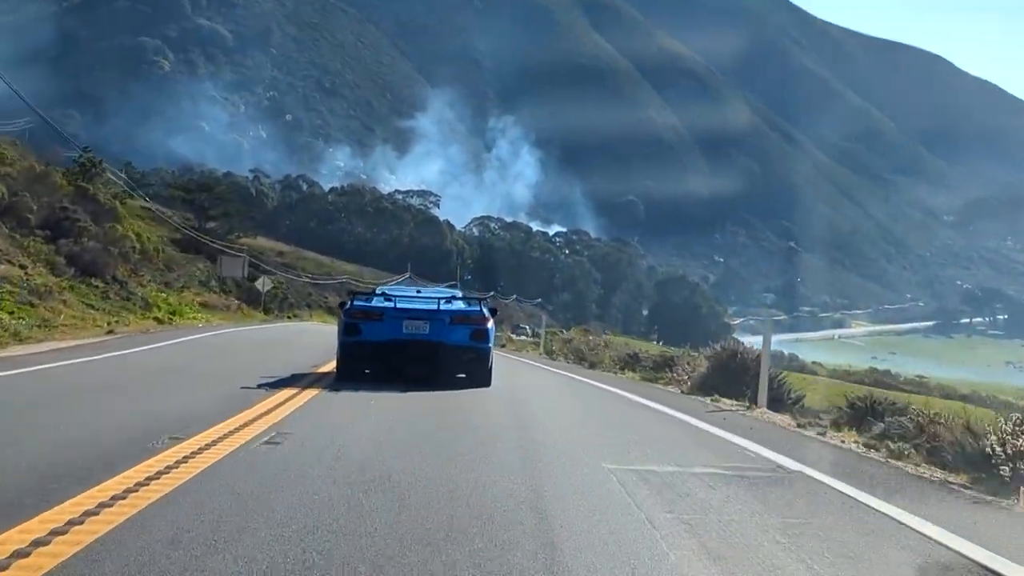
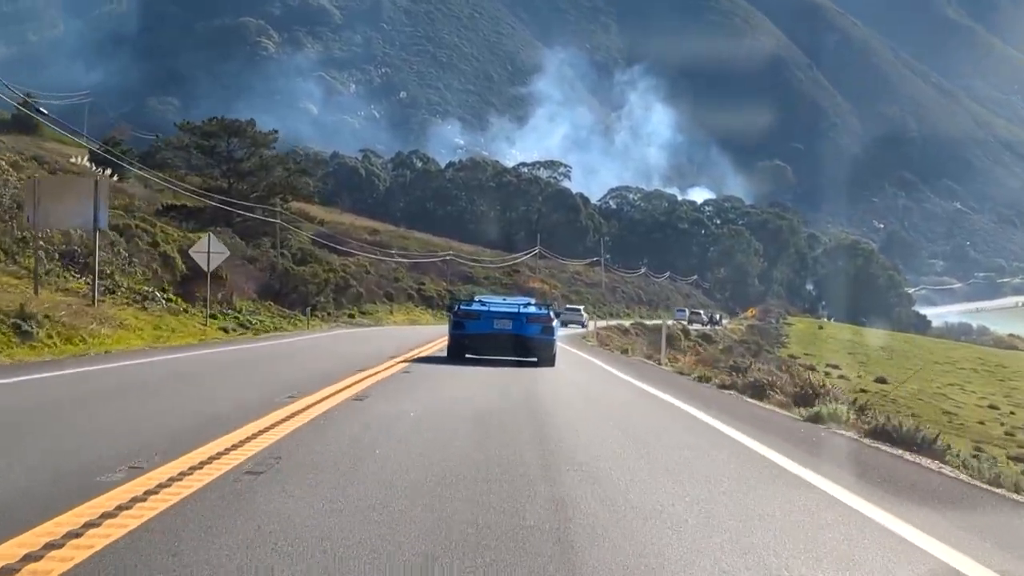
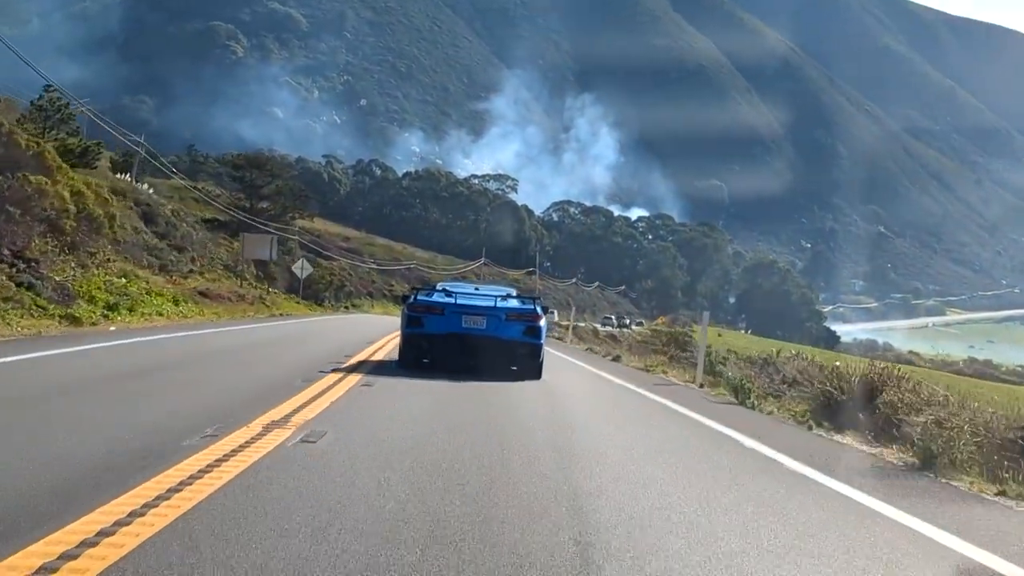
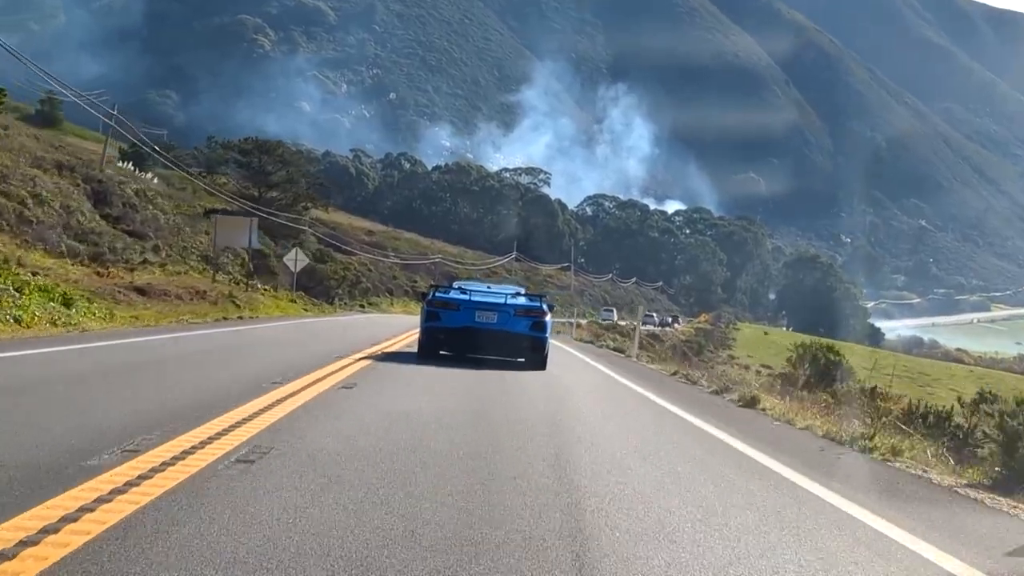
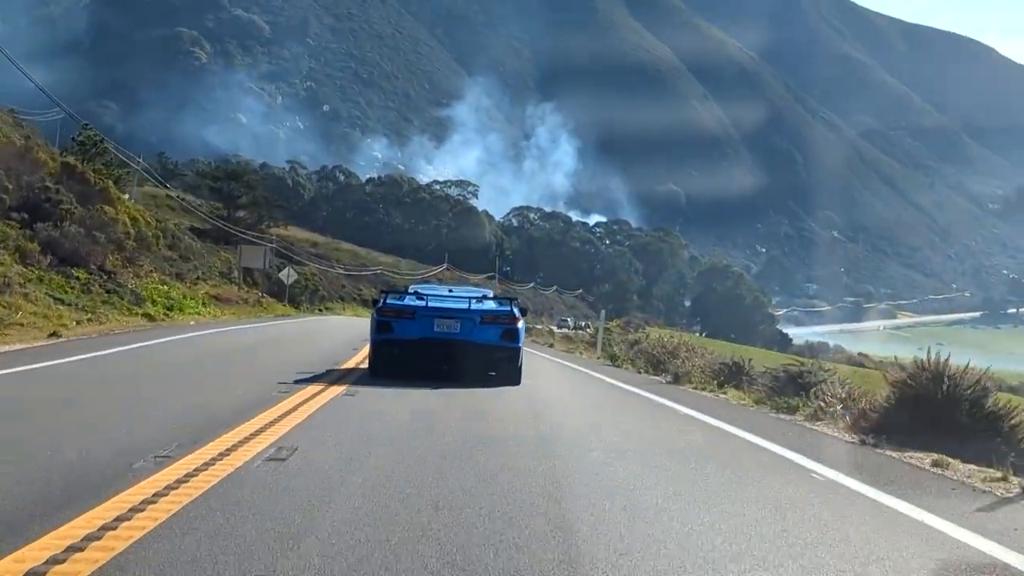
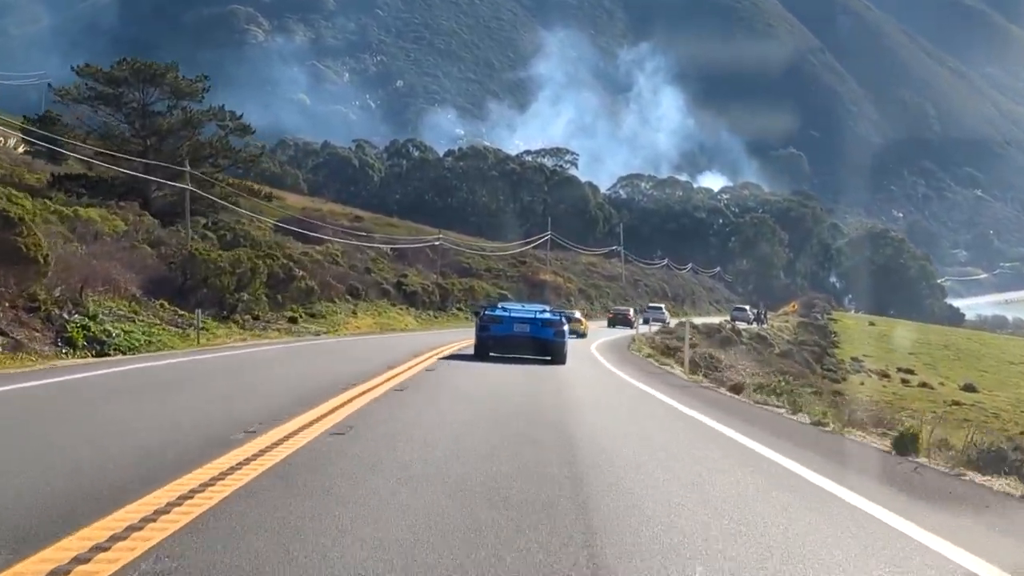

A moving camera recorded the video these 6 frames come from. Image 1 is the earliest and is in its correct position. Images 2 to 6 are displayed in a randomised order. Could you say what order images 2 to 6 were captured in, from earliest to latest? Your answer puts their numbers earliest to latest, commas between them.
5, 3, 4, 2, 6
